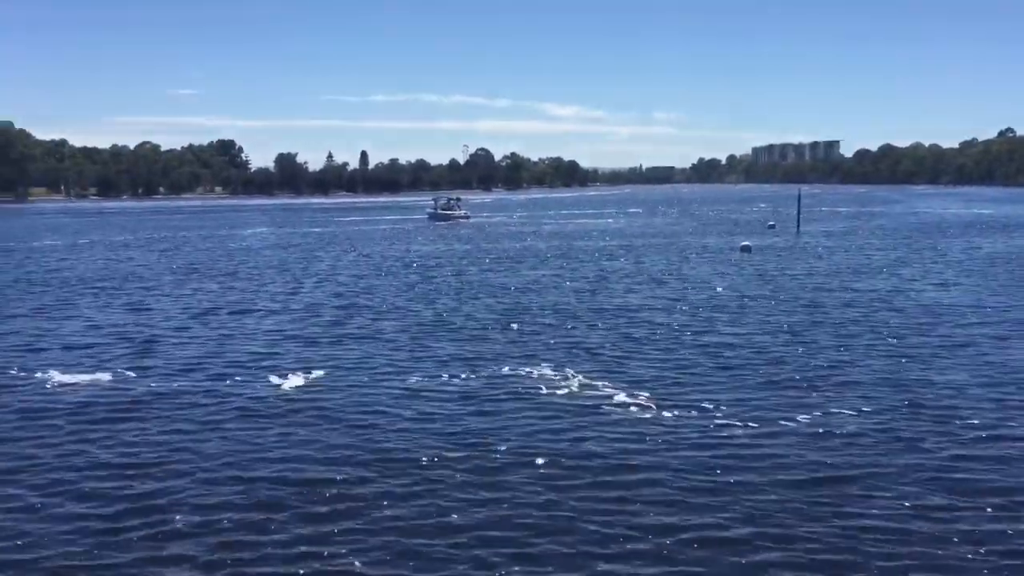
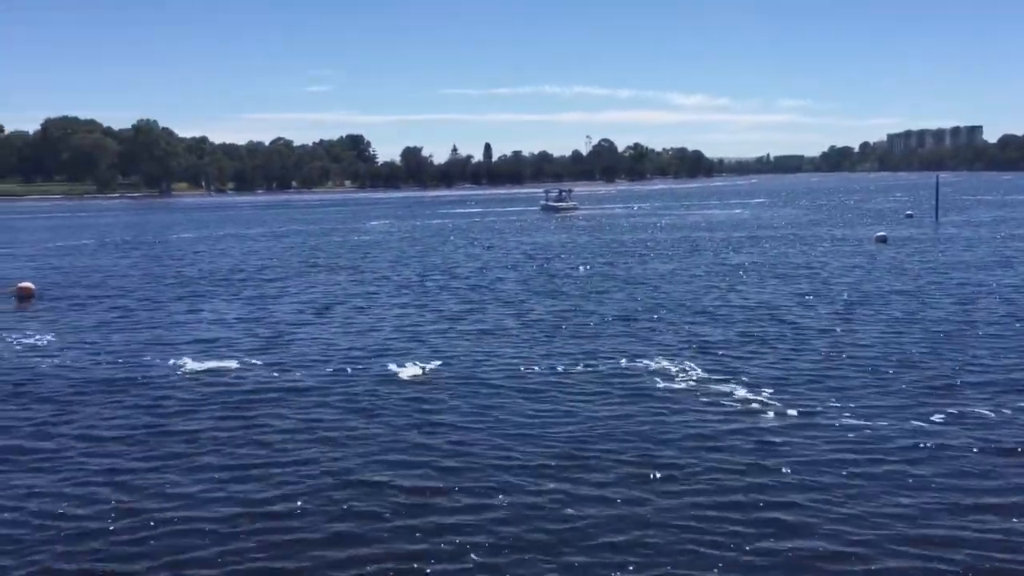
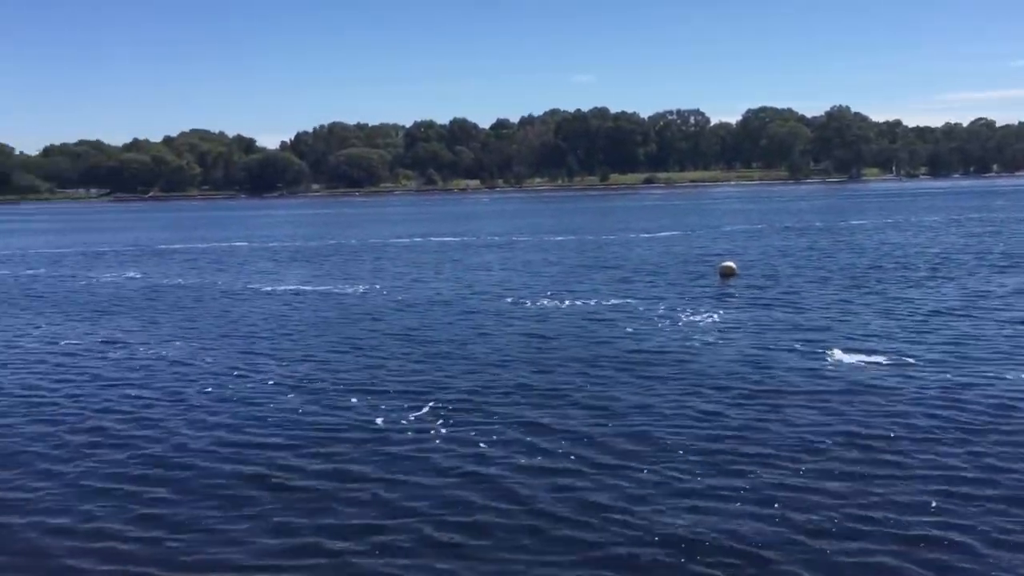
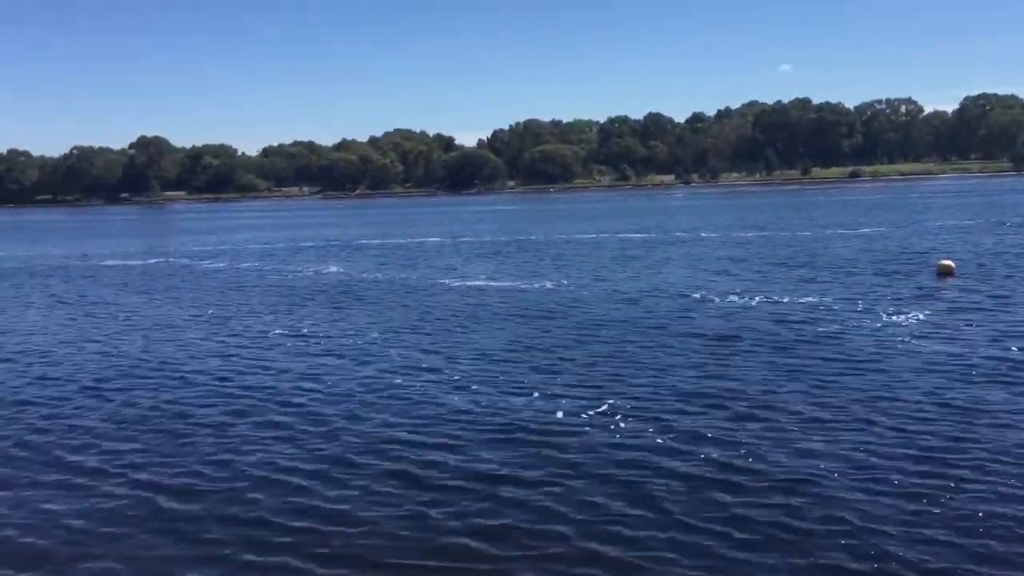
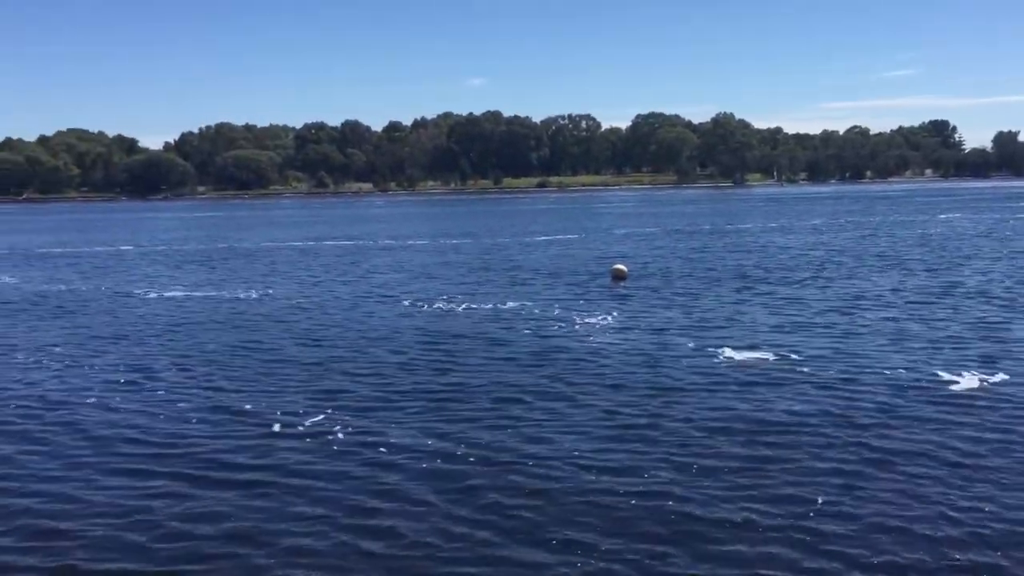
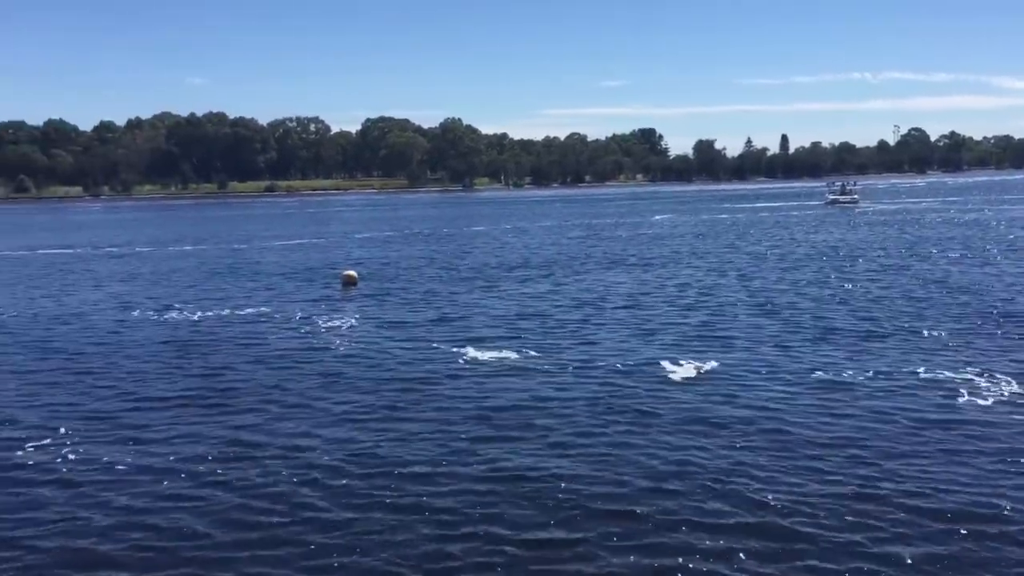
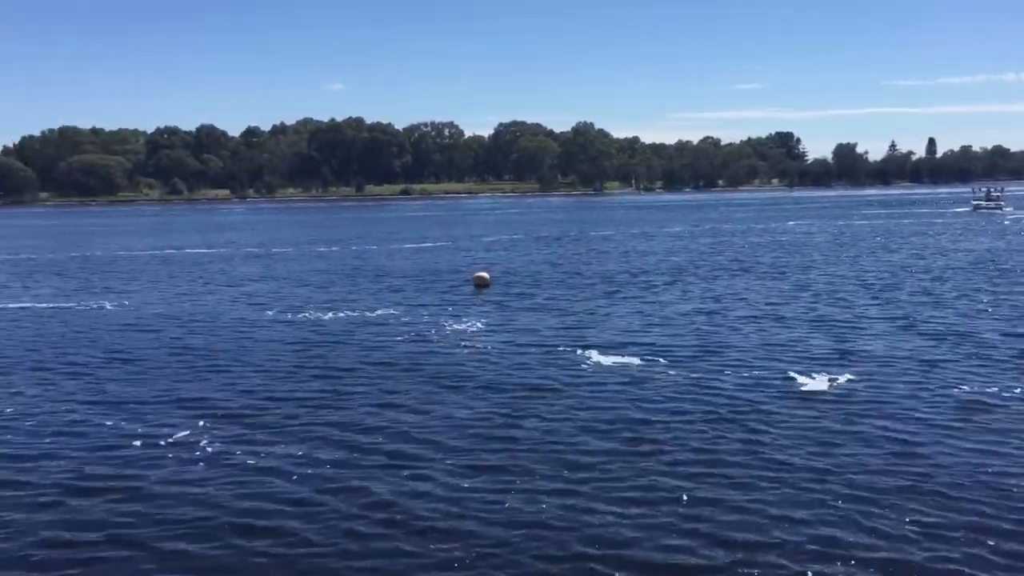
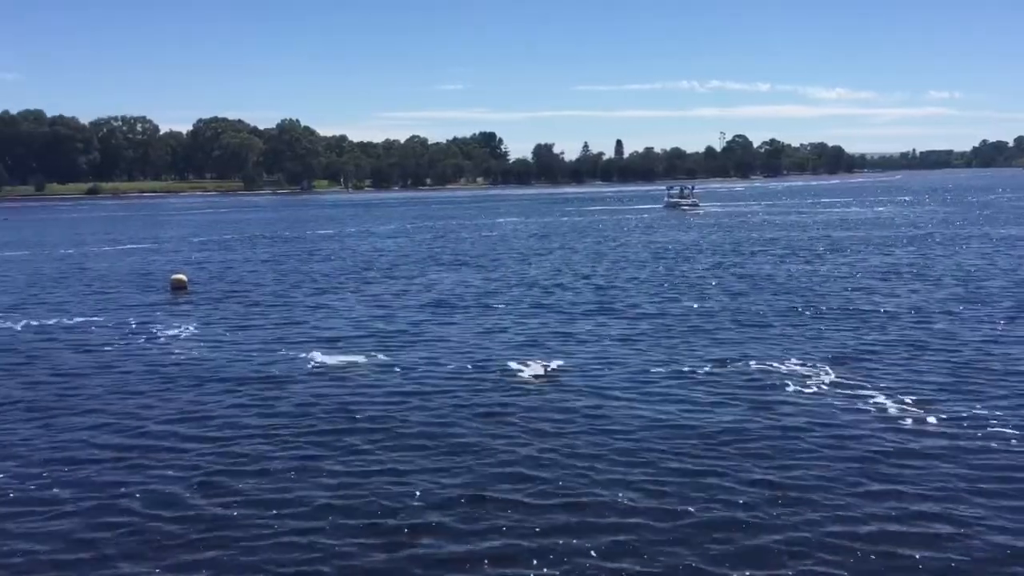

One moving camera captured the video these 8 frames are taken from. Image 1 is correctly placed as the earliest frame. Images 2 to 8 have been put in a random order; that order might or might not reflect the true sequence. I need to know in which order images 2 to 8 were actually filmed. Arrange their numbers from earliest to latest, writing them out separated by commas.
2, 8, 6, 7, 5, 3, 4
